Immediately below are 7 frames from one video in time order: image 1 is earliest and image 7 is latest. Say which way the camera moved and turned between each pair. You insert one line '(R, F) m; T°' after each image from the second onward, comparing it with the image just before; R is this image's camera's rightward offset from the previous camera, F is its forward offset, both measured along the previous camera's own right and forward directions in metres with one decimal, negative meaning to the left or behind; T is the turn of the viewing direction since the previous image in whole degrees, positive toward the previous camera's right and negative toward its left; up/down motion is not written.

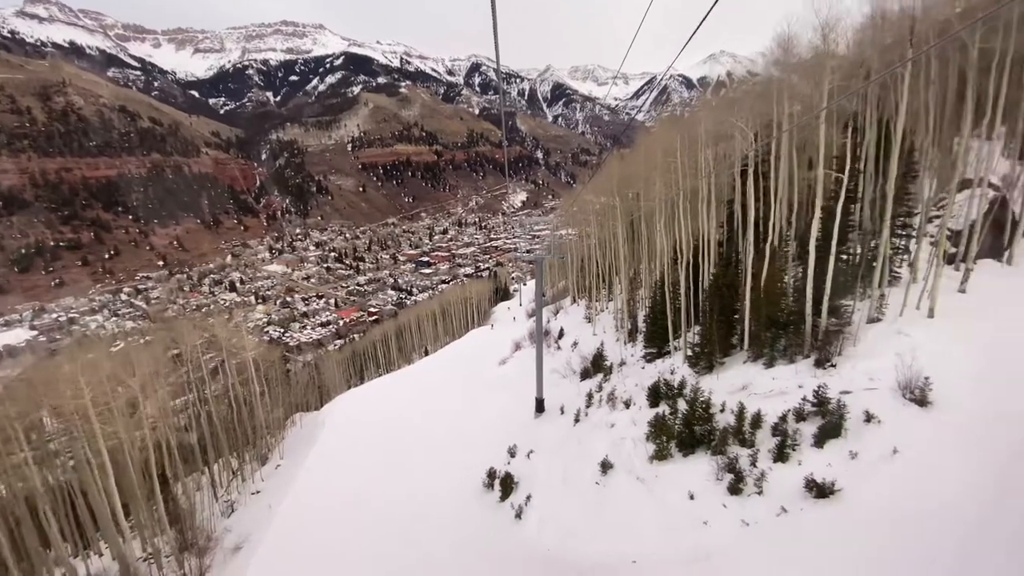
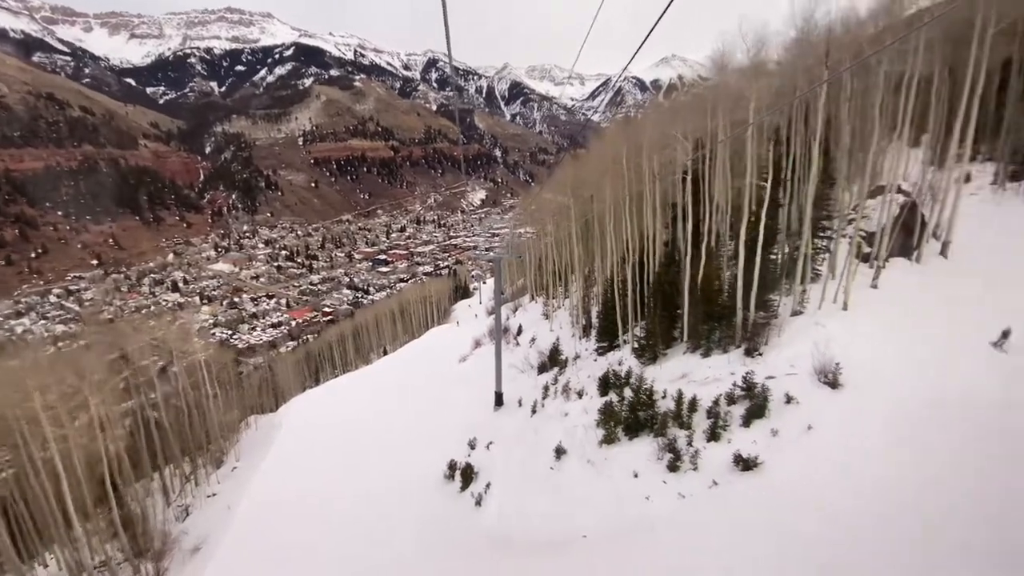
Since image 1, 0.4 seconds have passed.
(0.0, -0.4) m; +4°
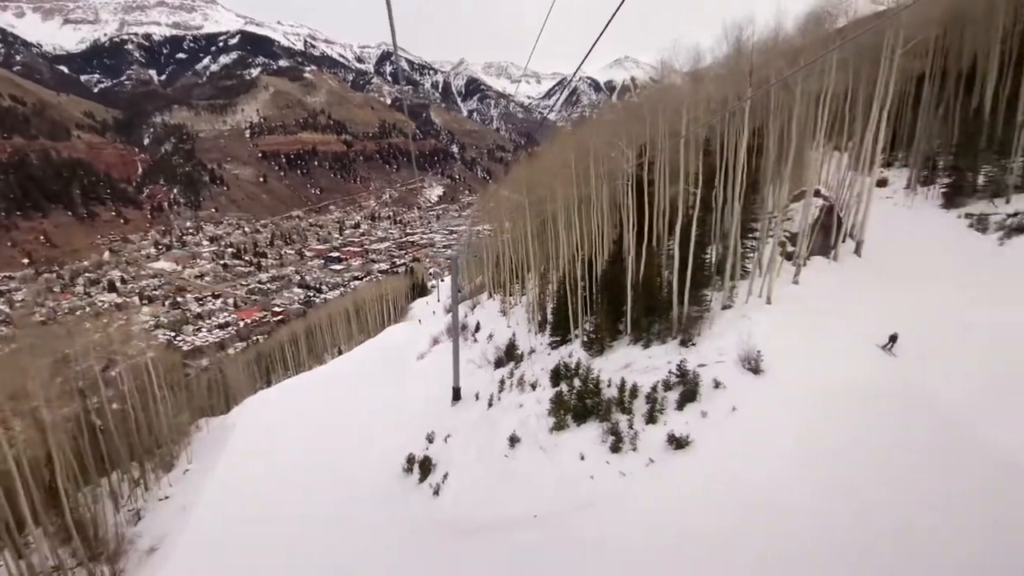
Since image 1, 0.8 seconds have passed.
(0.0, -0.4) m; +5°
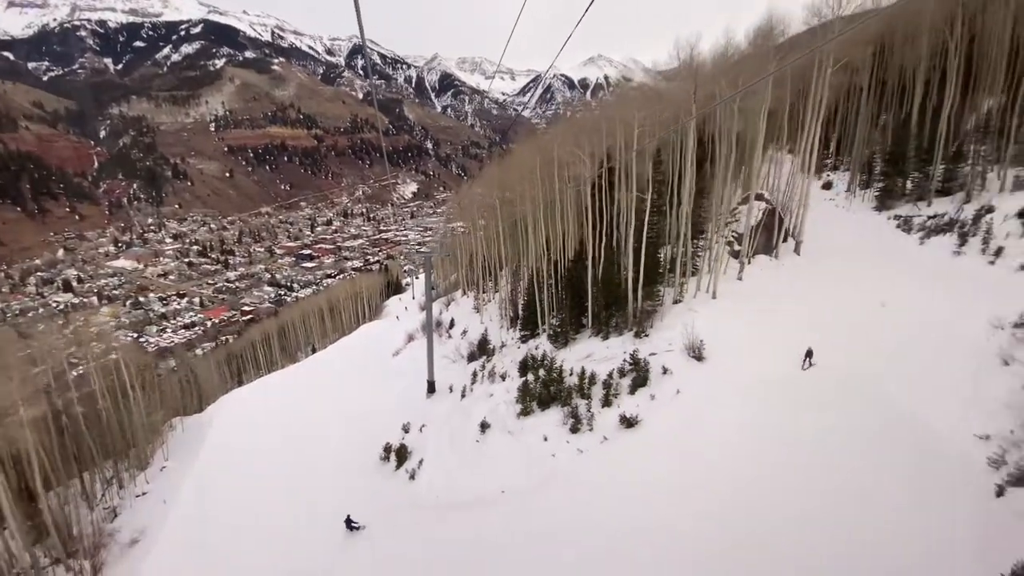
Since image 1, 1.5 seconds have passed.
(+0.1, -0.7) m; +3°
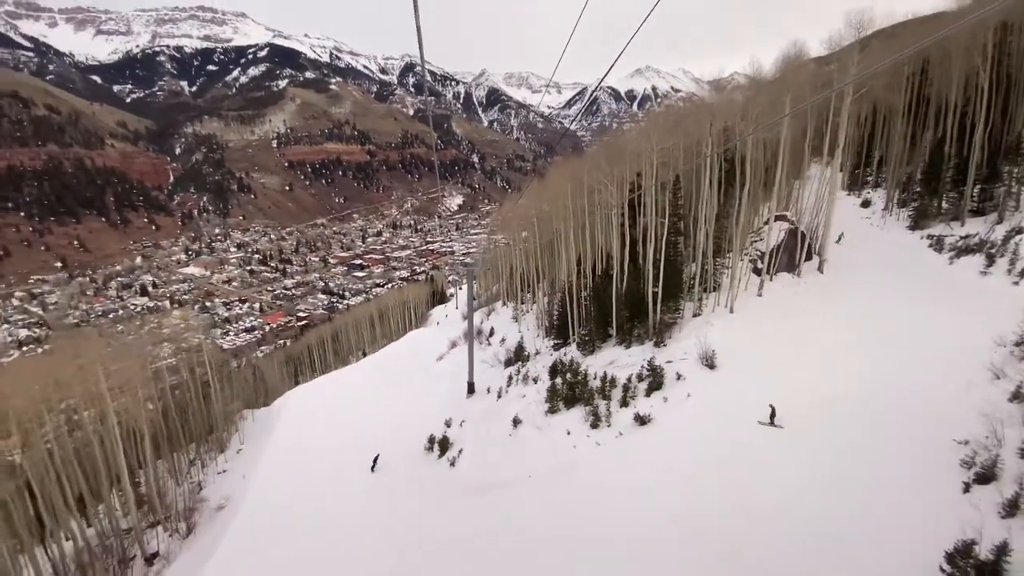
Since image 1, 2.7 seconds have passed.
(+0.2, -0.9) m; -5°
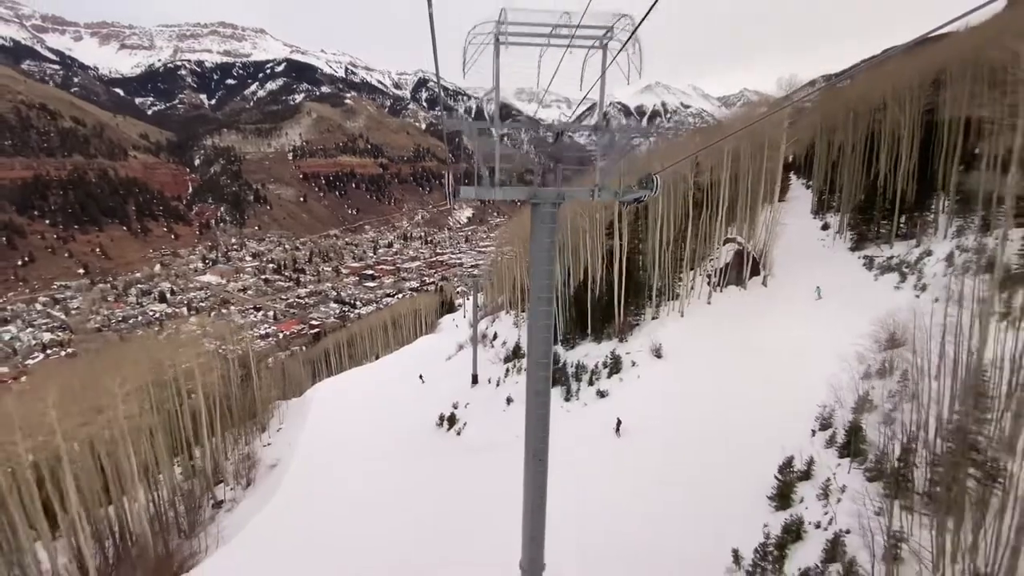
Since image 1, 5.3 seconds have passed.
(+0.3, -2.4) m; -1°
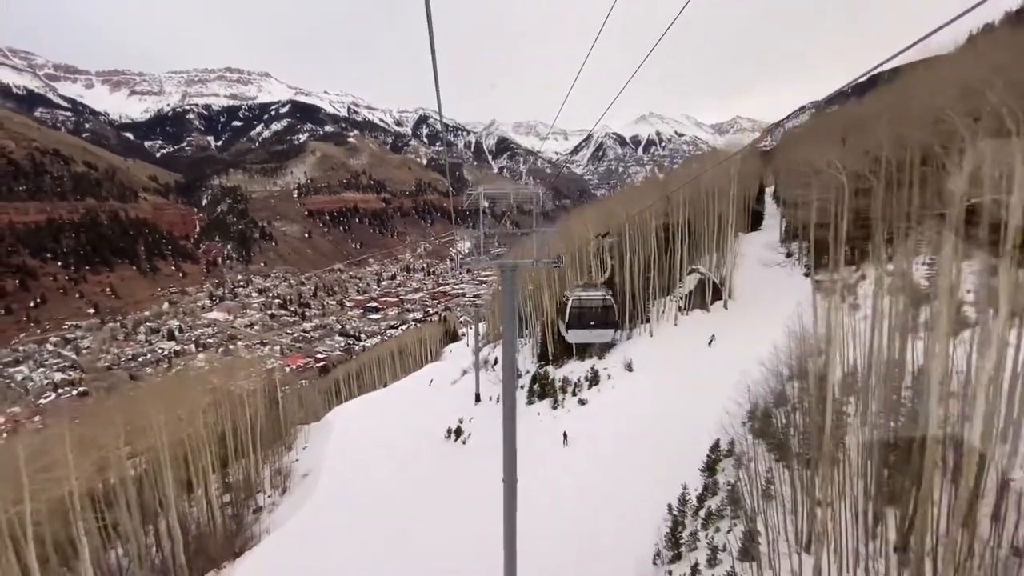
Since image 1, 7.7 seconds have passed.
(+0.2, -2.1) m; 0°
